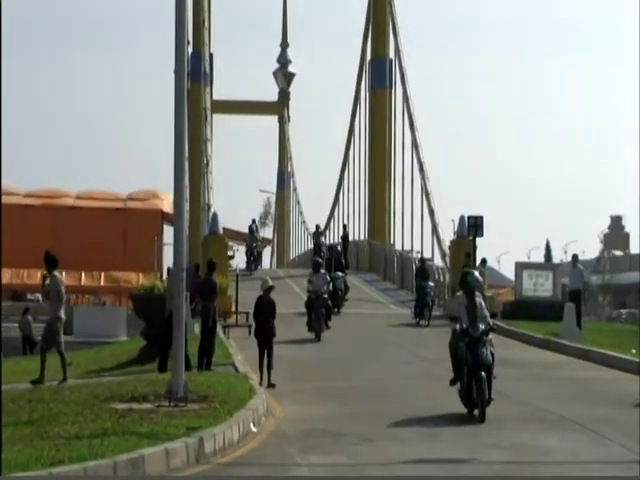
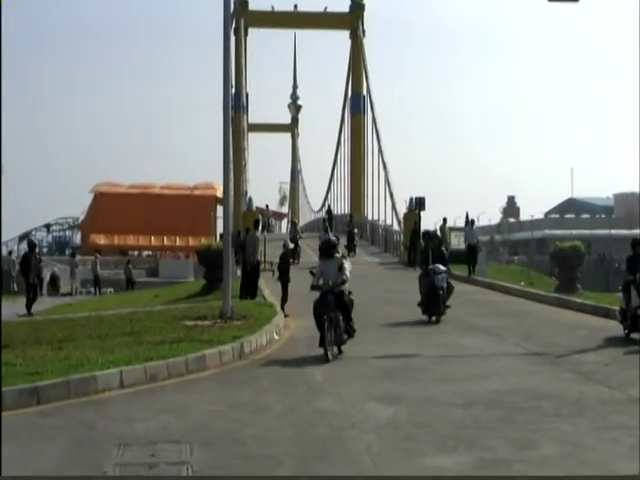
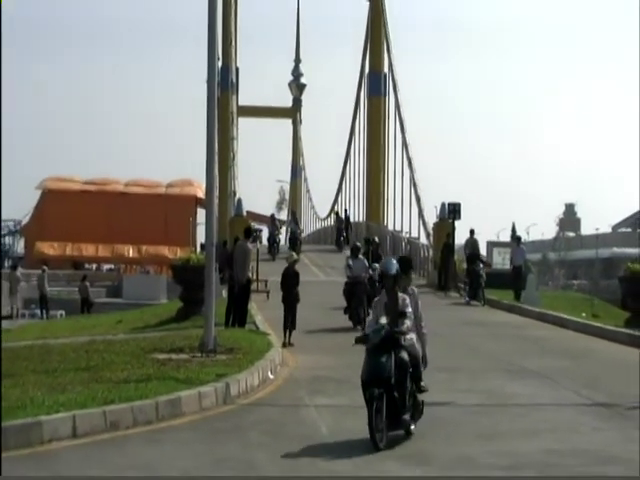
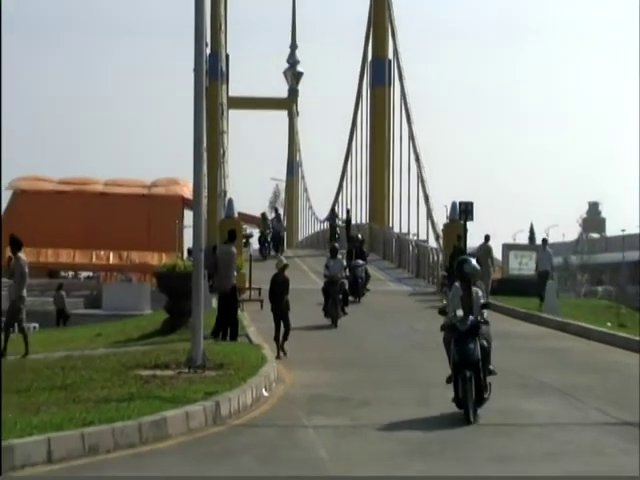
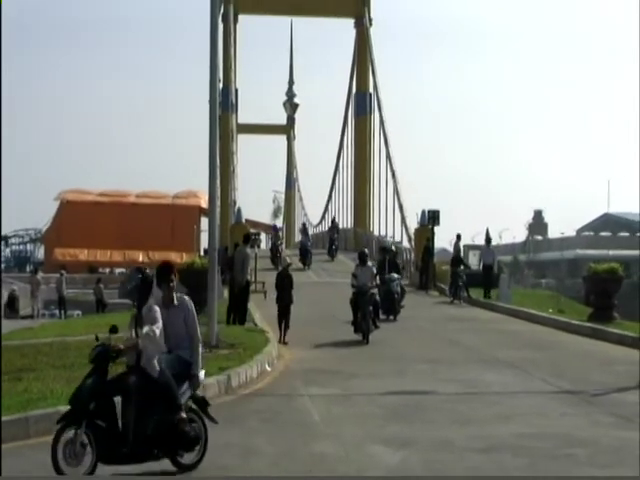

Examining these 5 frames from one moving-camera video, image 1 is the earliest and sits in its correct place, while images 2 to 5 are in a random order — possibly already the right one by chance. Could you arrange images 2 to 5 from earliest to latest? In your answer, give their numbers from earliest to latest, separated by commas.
4, 3, 5, 2
